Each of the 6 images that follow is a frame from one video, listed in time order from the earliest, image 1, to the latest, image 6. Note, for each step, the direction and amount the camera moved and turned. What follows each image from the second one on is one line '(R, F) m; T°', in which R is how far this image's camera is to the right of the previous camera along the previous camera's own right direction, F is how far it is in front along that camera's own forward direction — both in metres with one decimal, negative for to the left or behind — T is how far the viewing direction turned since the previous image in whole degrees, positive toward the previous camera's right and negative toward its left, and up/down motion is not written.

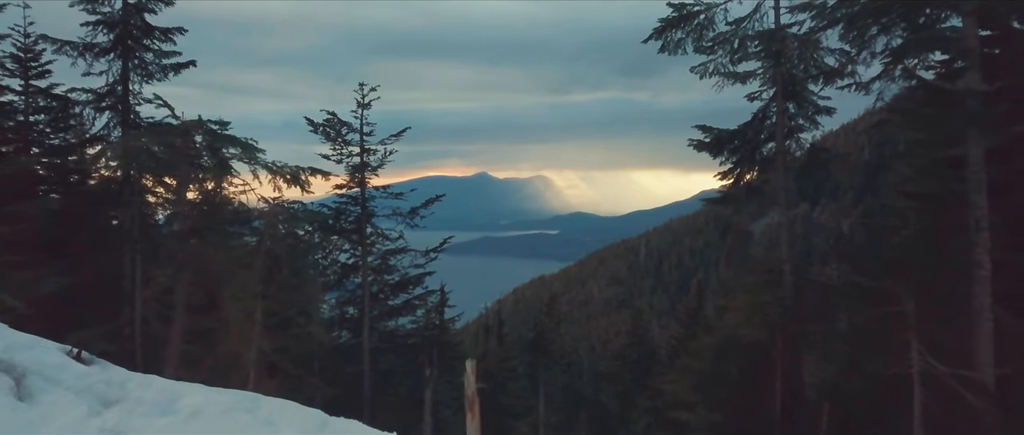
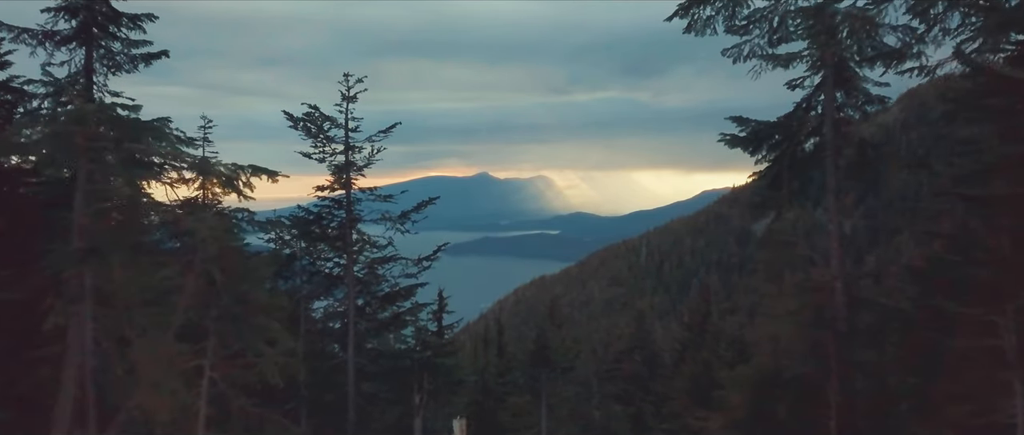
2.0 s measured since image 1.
(0.0, +1.6) m; 0°
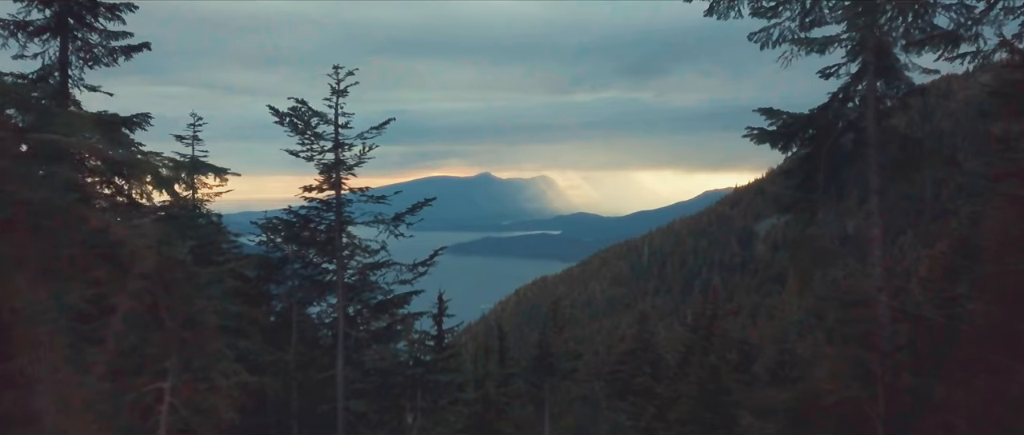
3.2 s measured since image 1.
(0.0, +1.0) m; 0°
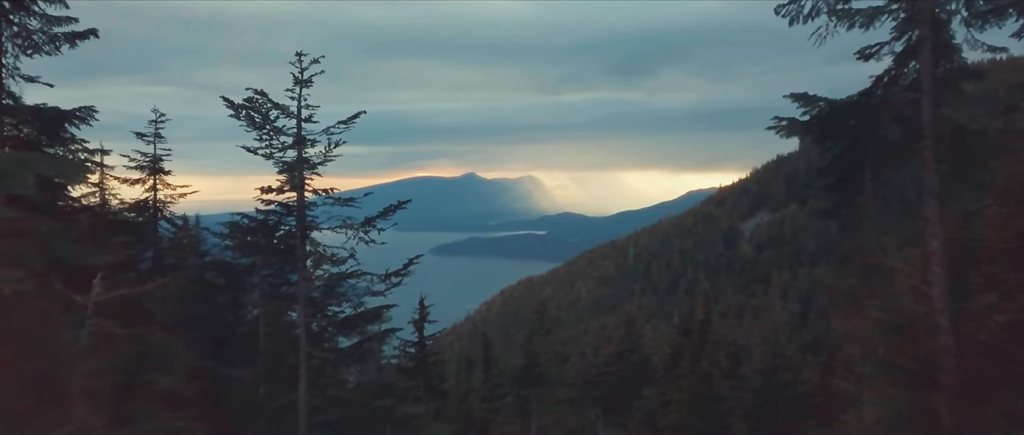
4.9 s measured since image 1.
(0.0, +1.4) m; +1°
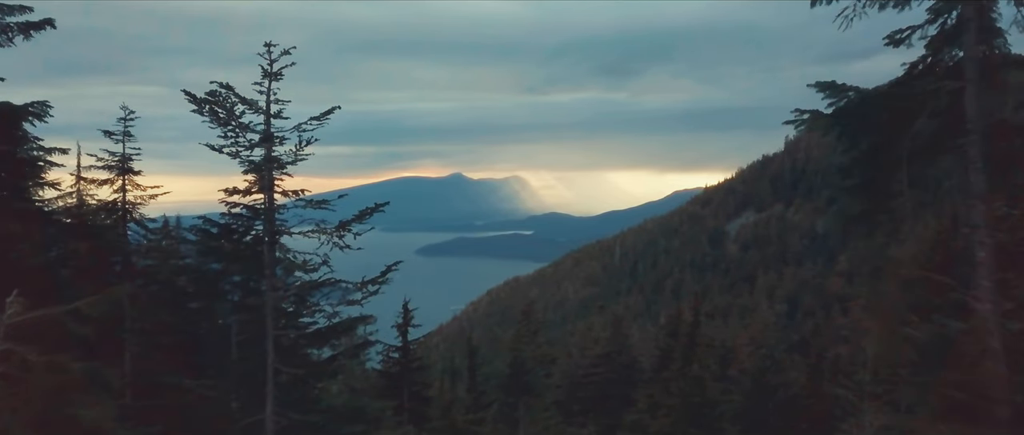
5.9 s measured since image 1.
(0.0, +0.9) m; +1°
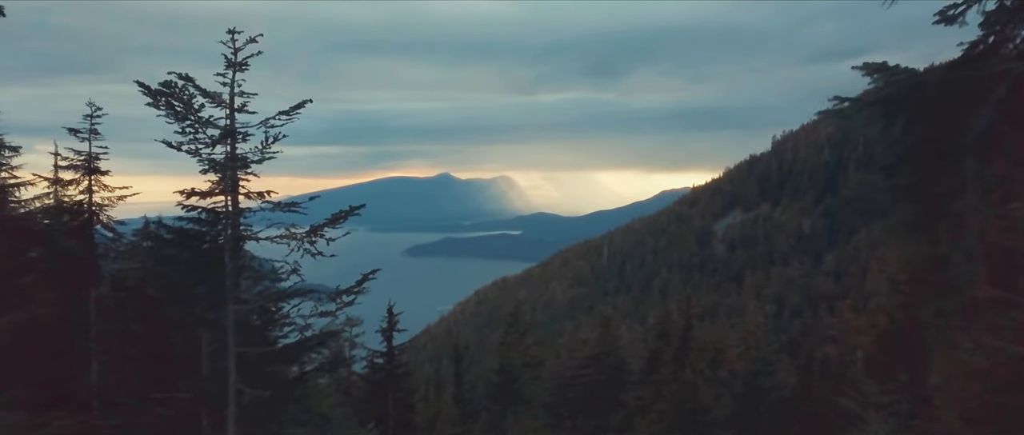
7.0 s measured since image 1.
(0.0, +1.0) m; +1°
